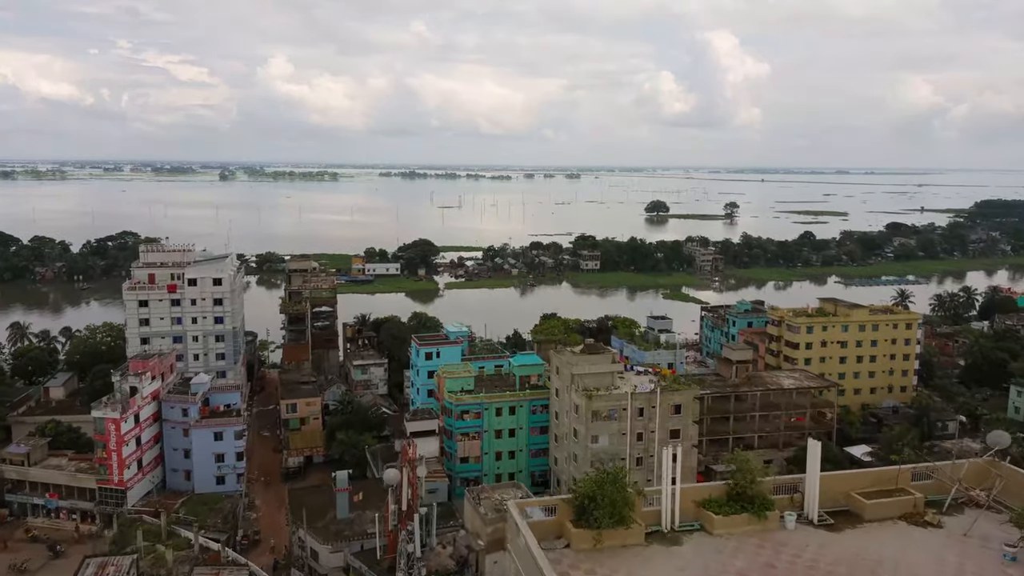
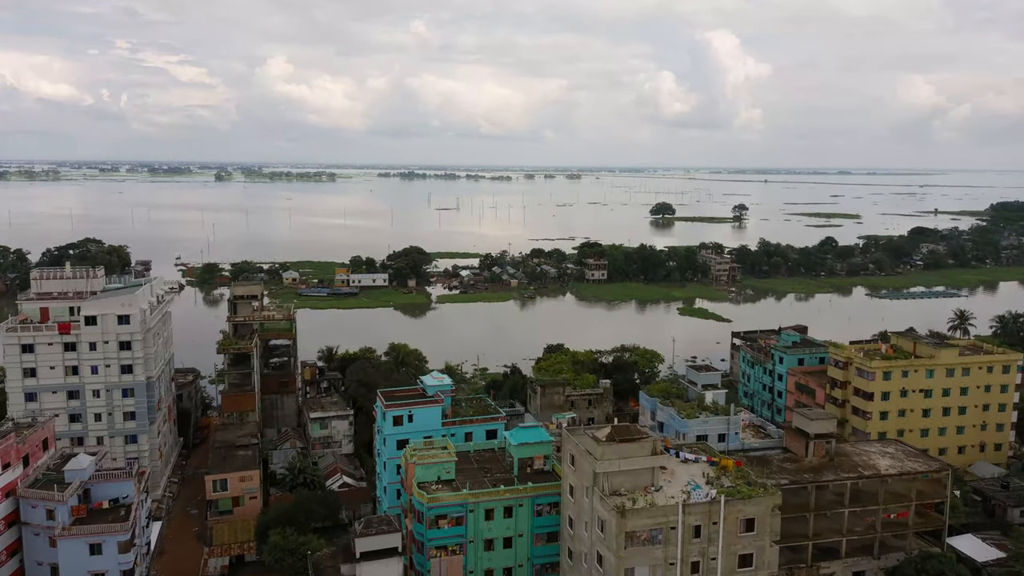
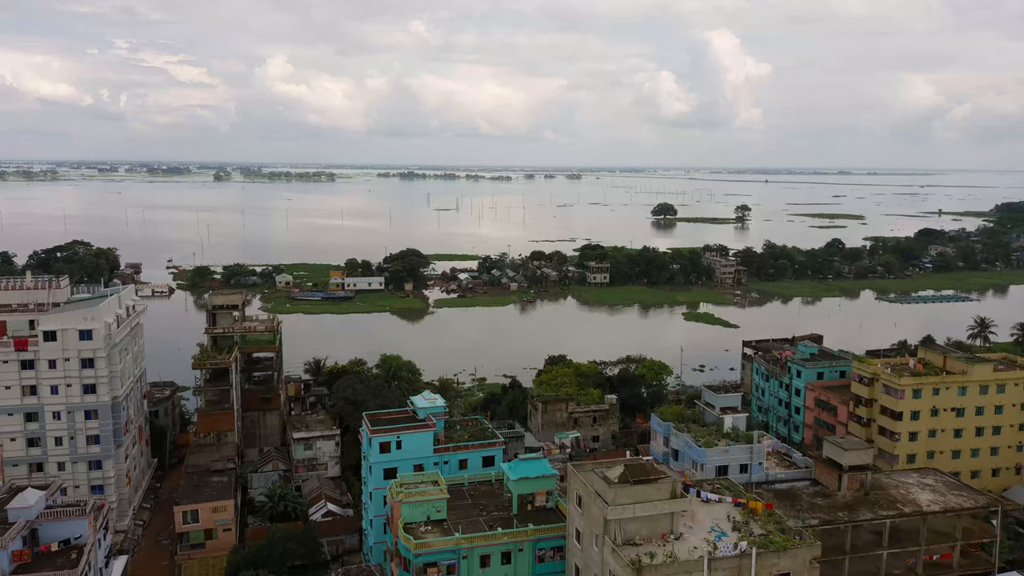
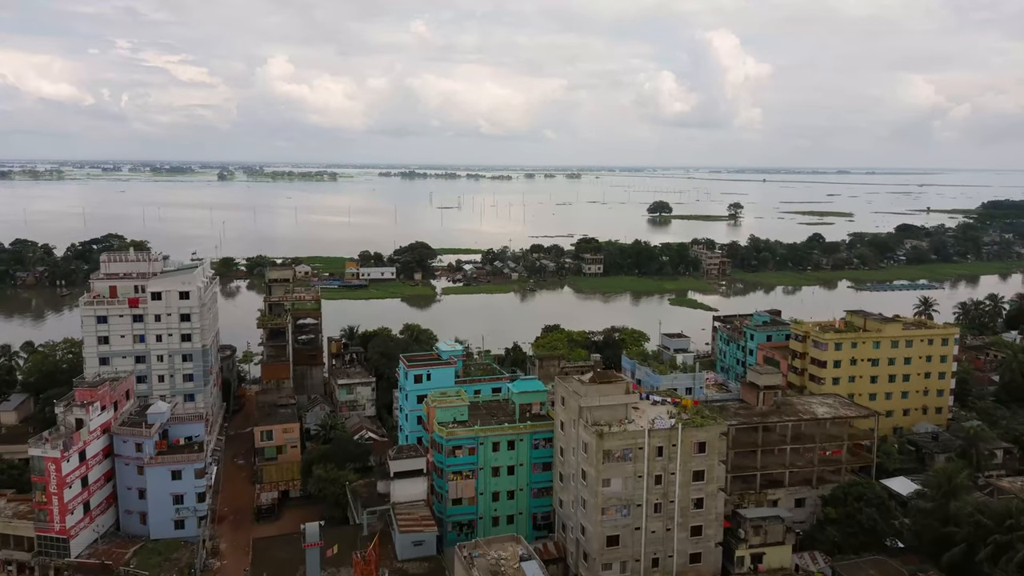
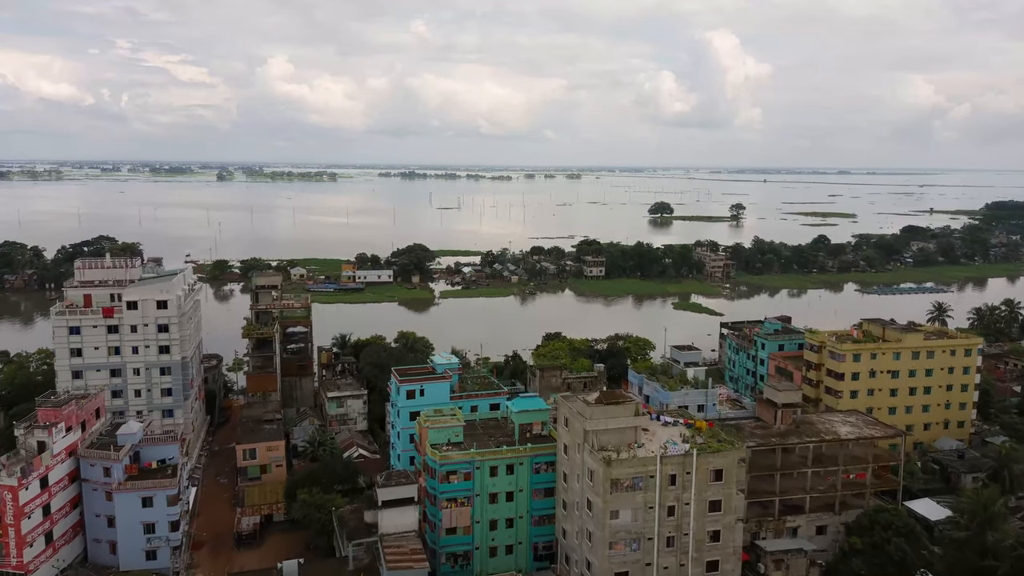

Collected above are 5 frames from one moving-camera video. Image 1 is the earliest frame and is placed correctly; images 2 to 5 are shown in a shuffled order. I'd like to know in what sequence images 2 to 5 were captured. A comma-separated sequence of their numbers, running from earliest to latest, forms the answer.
4, 5, 2, 3
